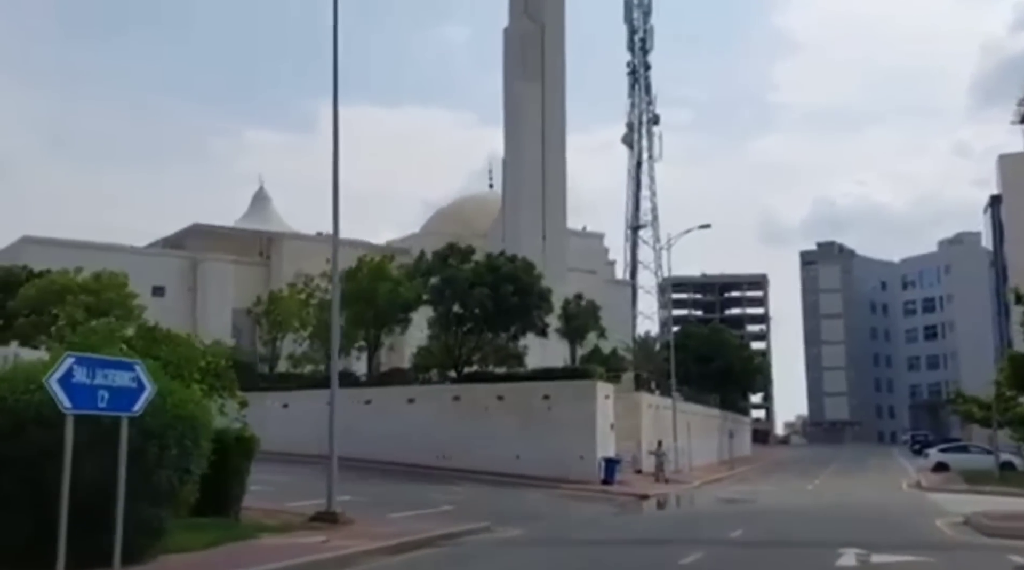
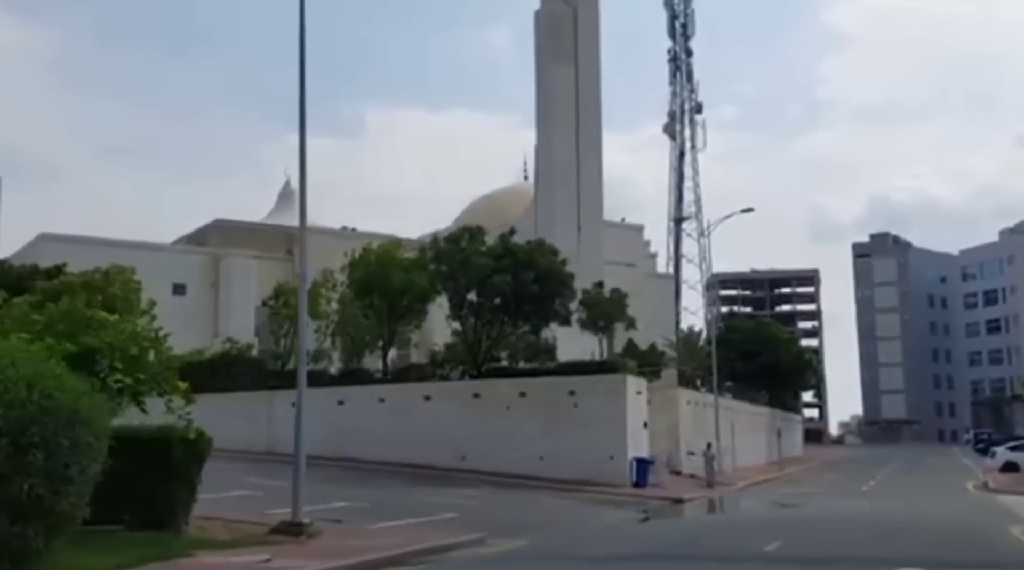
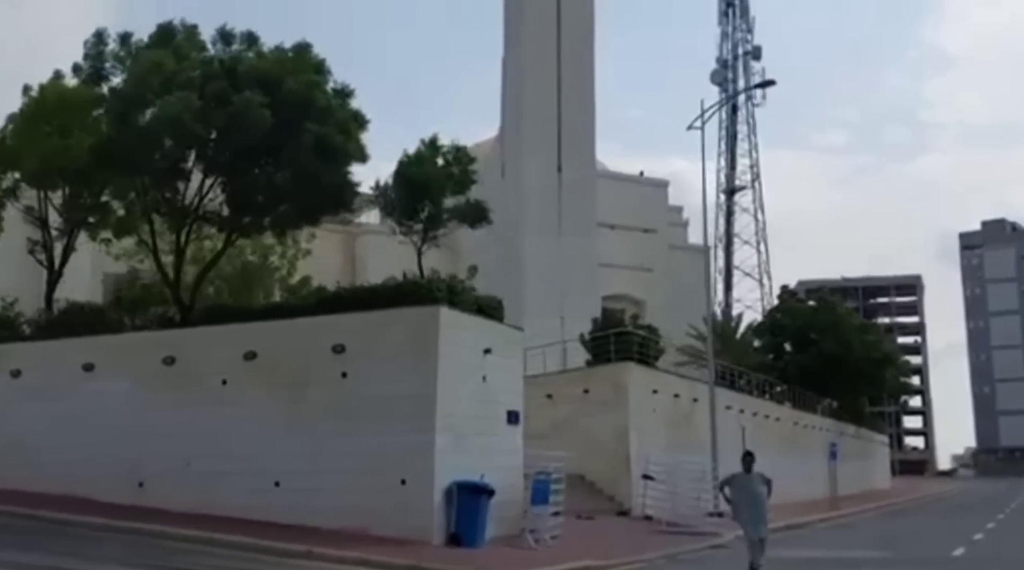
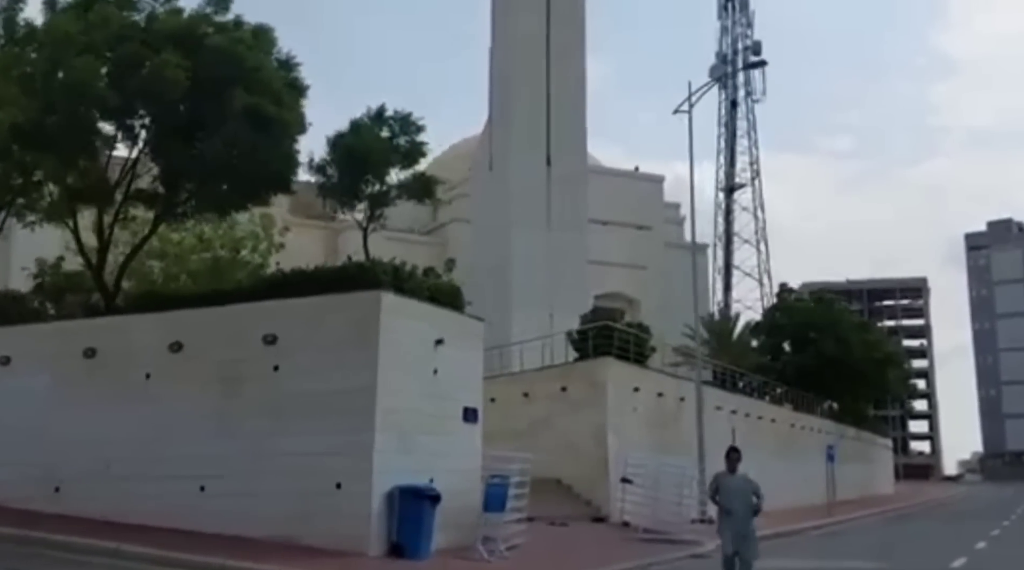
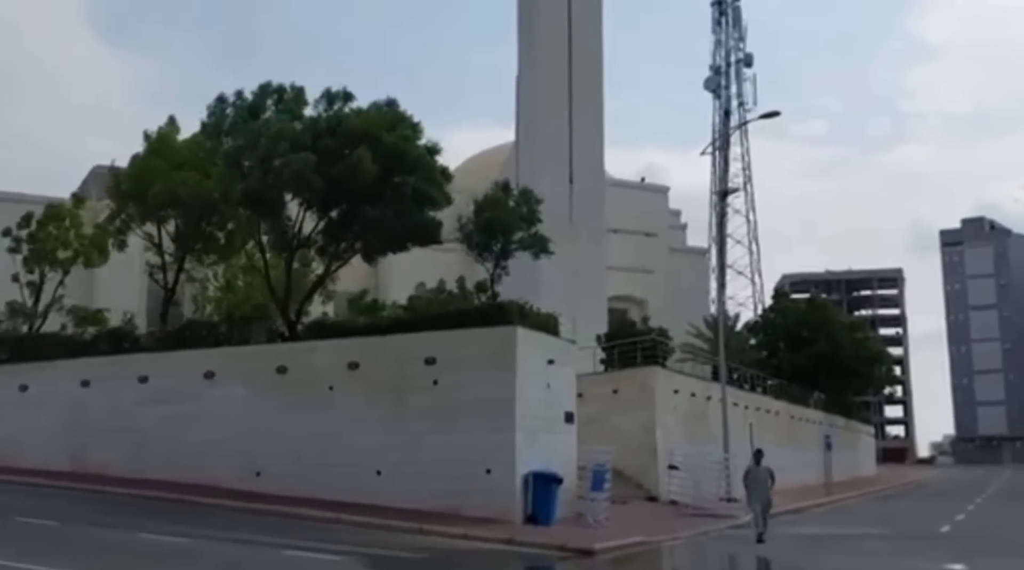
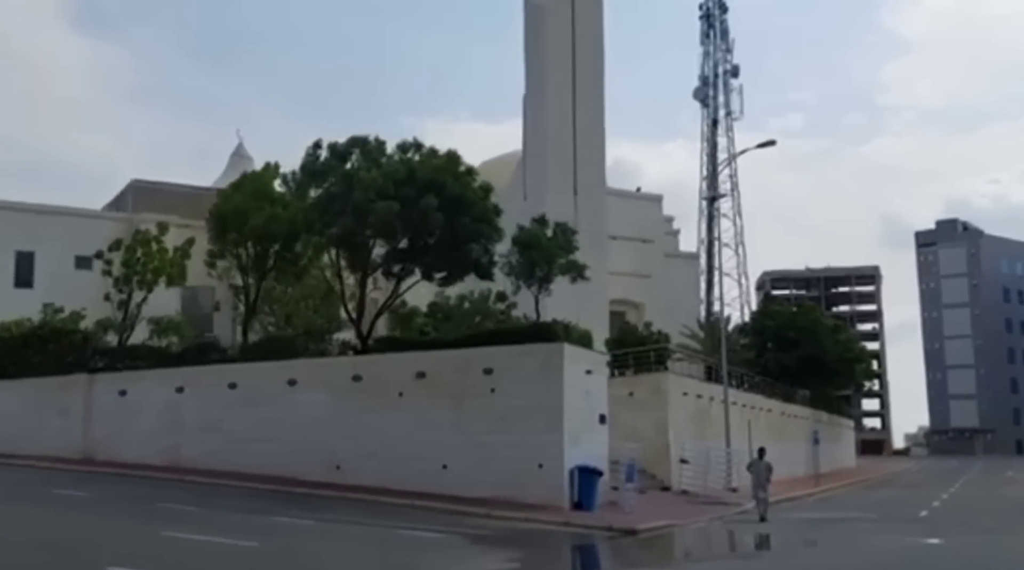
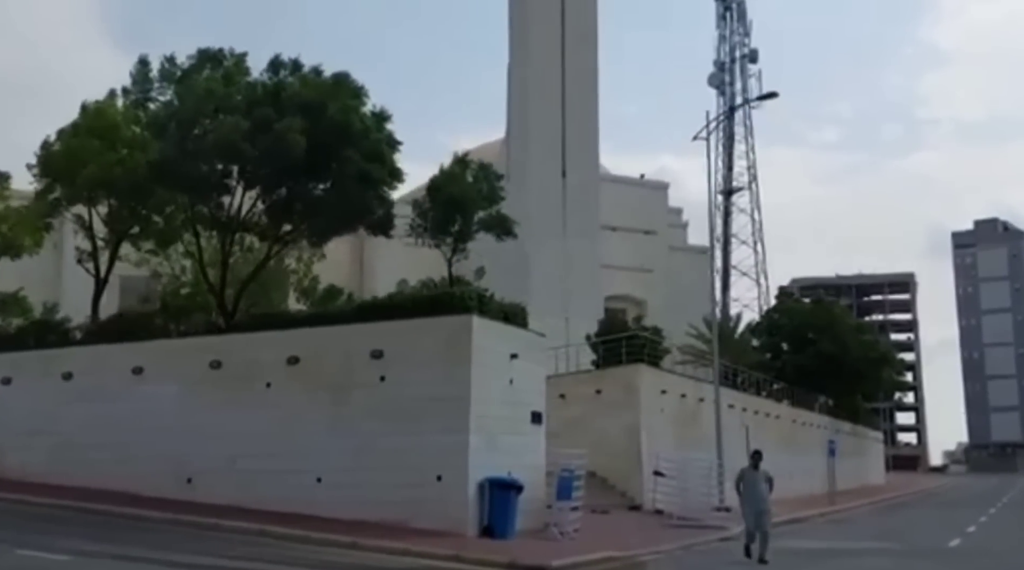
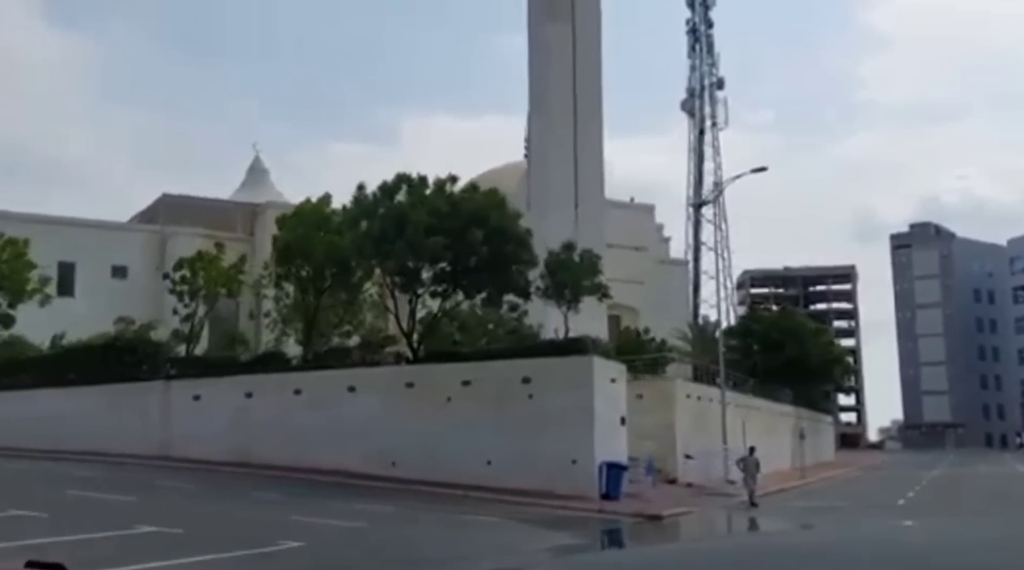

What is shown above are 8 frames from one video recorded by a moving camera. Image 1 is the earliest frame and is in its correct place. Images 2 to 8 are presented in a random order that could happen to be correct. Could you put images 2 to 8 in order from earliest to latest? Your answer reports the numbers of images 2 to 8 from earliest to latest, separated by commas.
2, 8, 6, 5, 7, 3, 4
